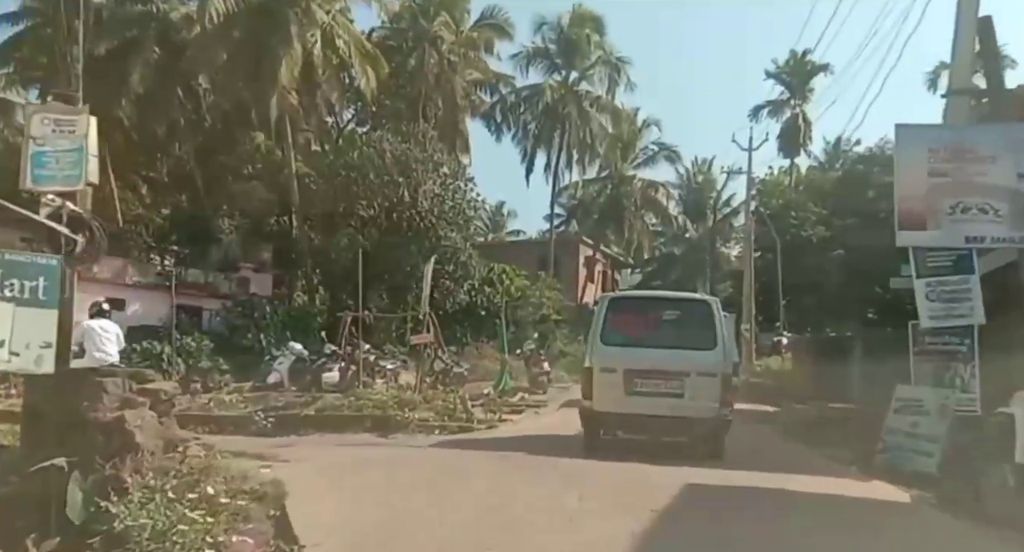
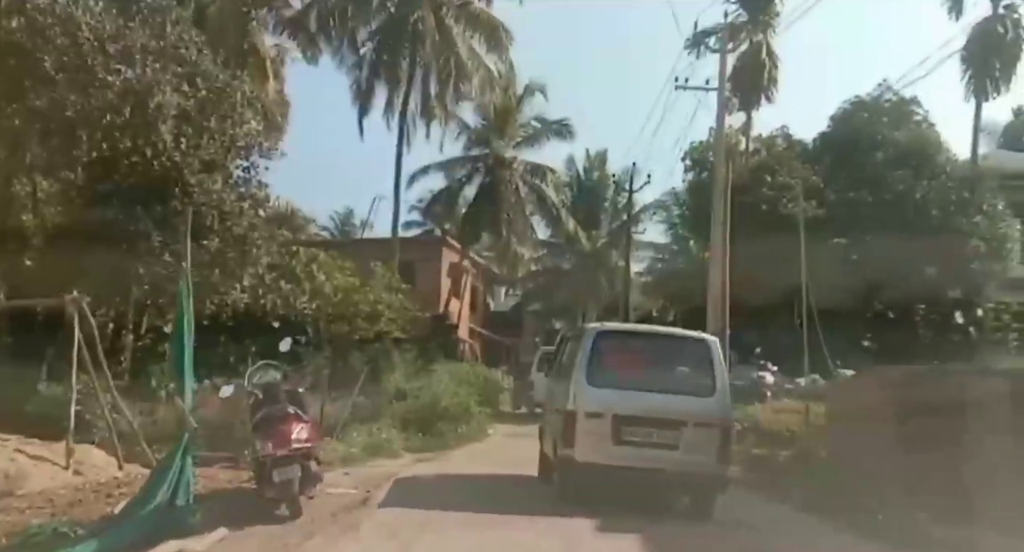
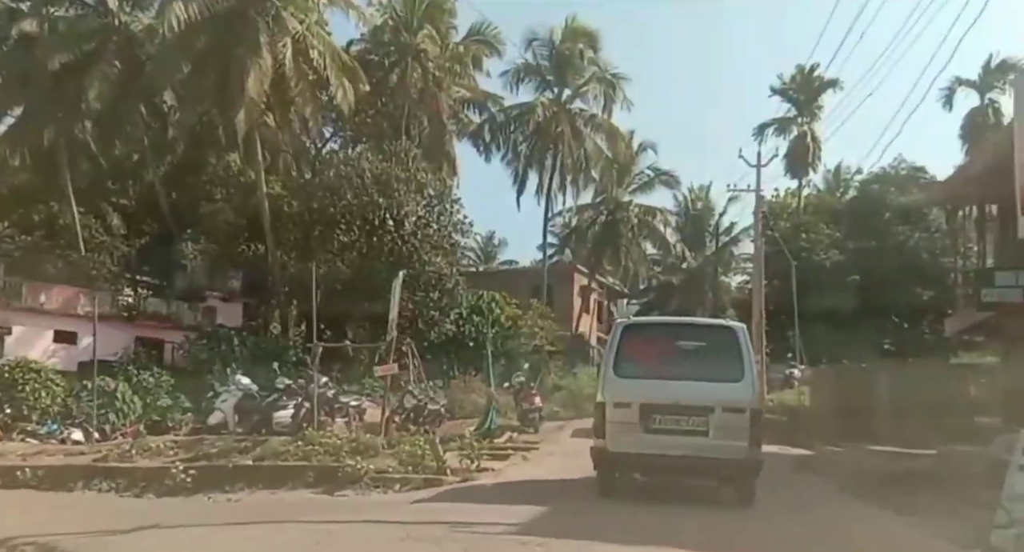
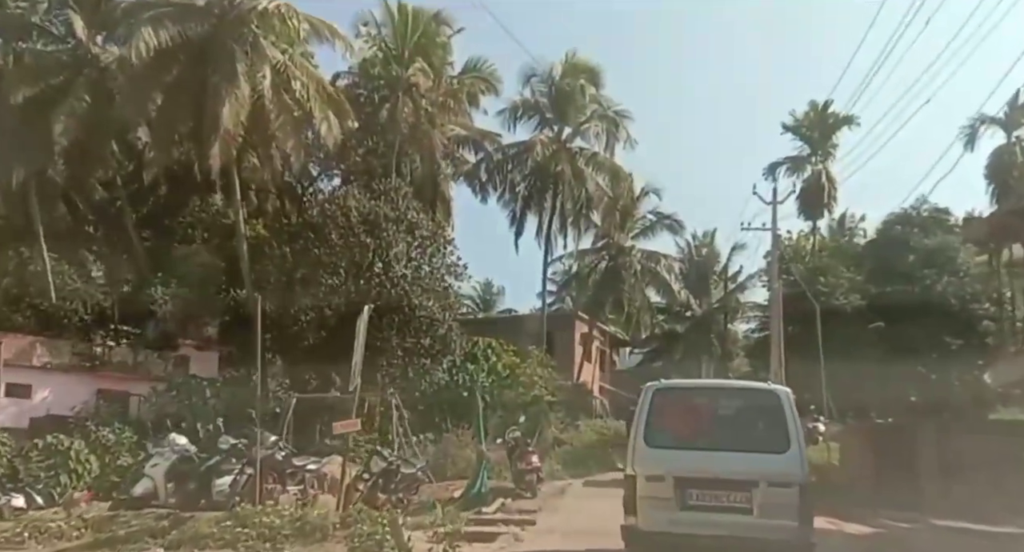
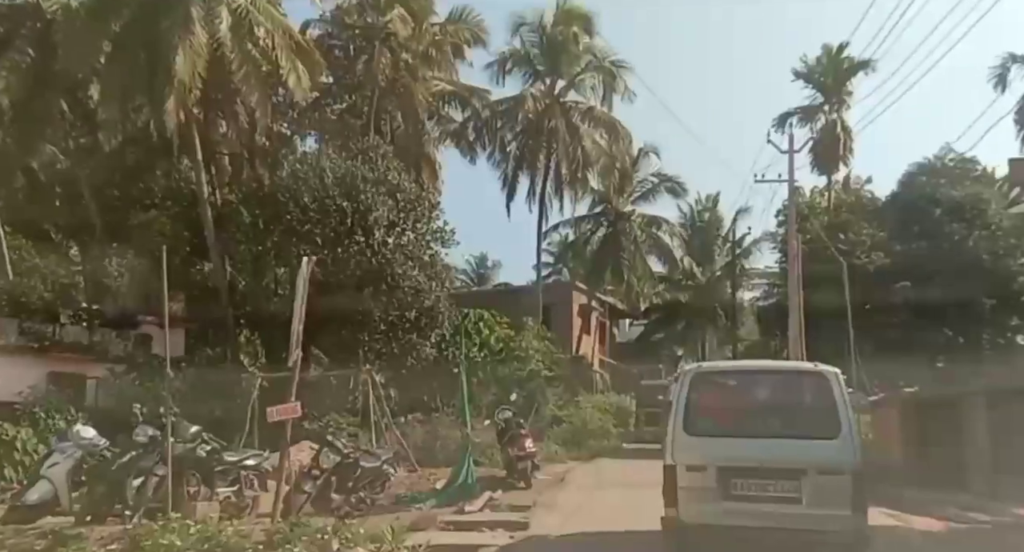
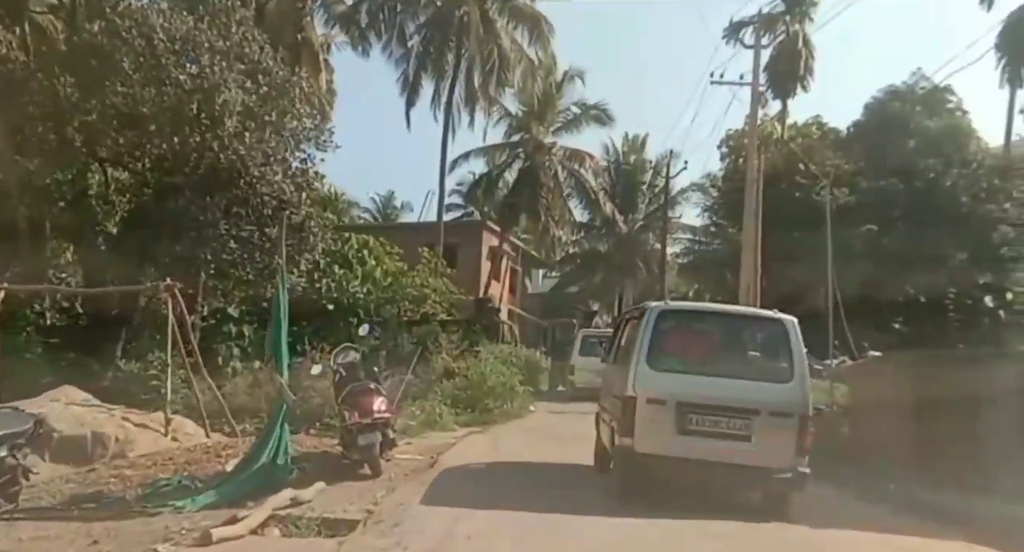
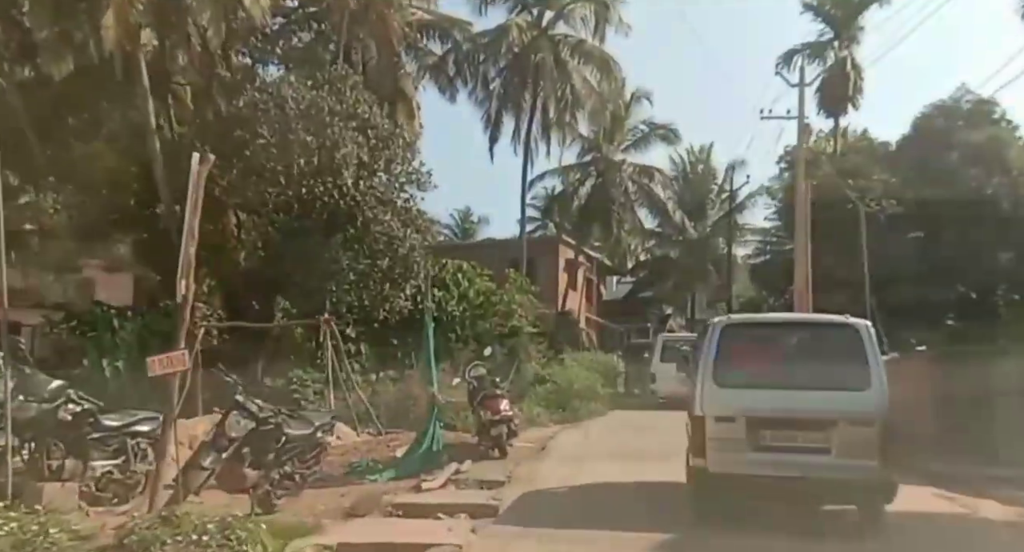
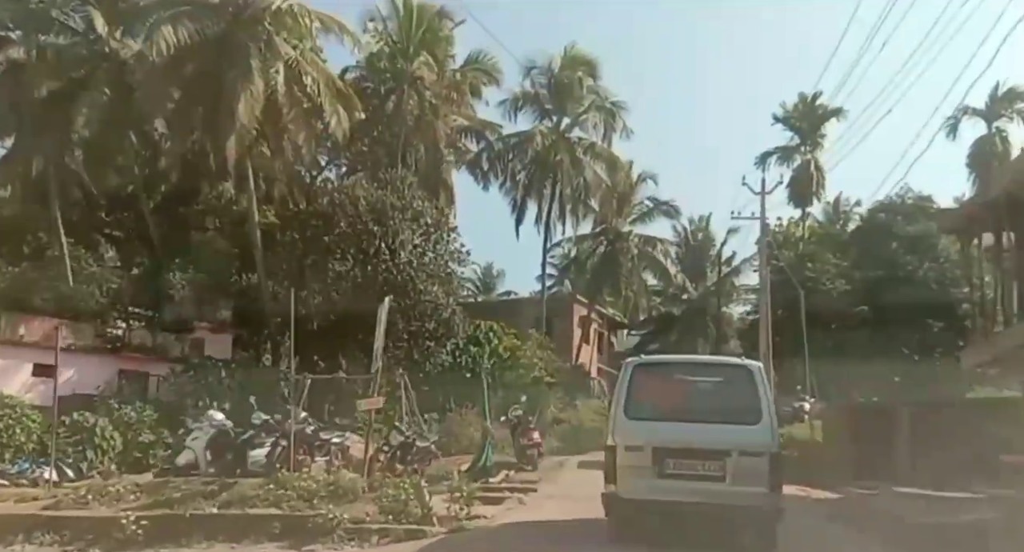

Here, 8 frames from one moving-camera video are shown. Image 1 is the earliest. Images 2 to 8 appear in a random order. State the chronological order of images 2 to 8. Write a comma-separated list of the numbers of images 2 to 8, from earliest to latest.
3, 8, 4, 5, 7, 6, 2
